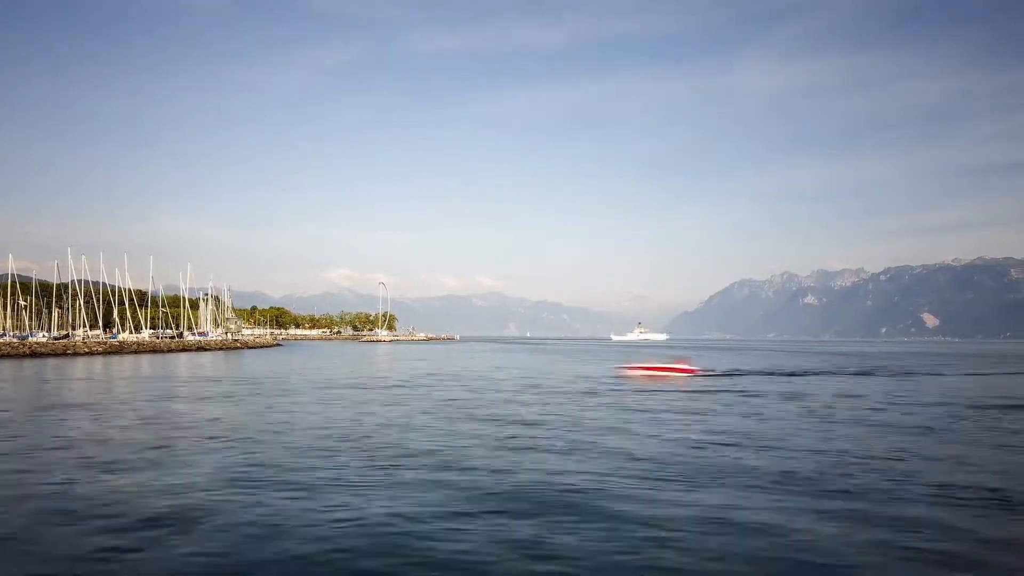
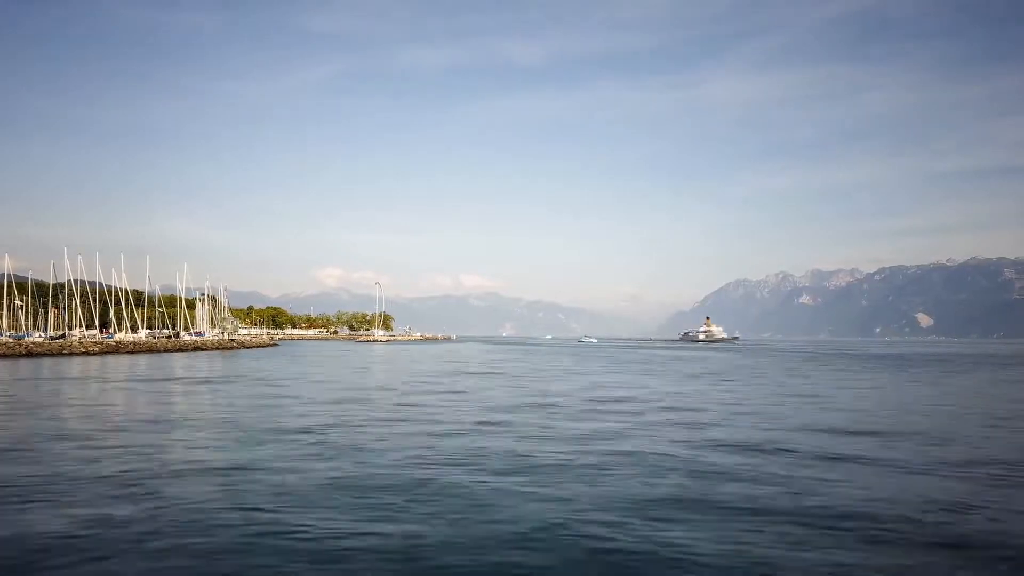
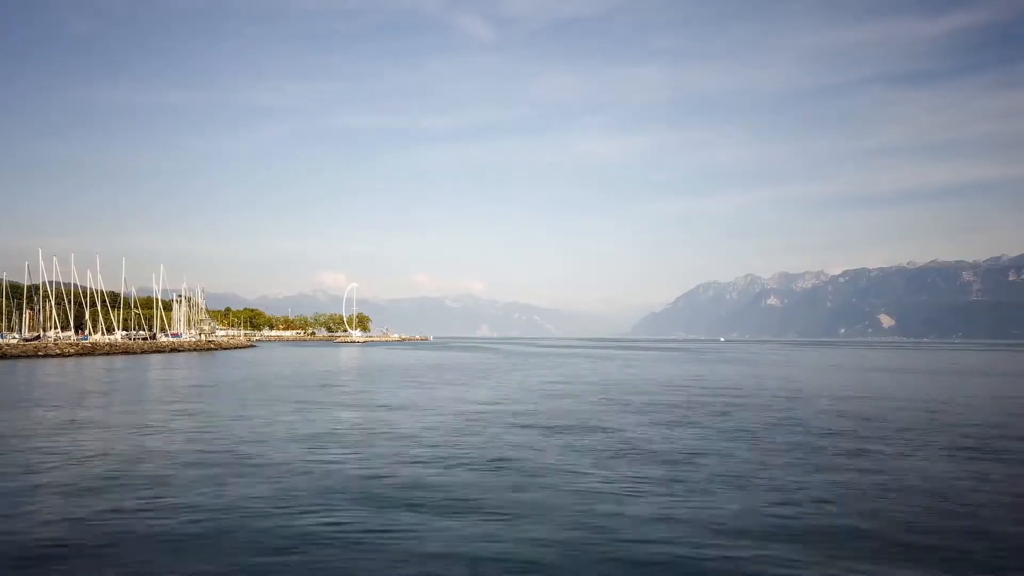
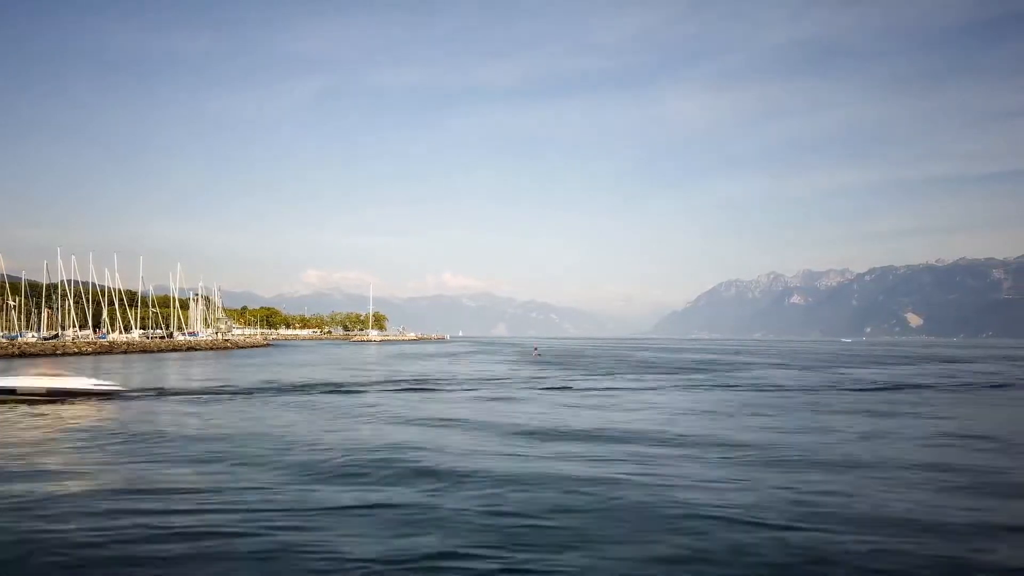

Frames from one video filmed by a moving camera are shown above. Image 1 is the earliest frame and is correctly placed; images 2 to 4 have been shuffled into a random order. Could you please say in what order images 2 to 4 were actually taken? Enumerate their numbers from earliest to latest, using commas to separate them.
2, 4, 3
